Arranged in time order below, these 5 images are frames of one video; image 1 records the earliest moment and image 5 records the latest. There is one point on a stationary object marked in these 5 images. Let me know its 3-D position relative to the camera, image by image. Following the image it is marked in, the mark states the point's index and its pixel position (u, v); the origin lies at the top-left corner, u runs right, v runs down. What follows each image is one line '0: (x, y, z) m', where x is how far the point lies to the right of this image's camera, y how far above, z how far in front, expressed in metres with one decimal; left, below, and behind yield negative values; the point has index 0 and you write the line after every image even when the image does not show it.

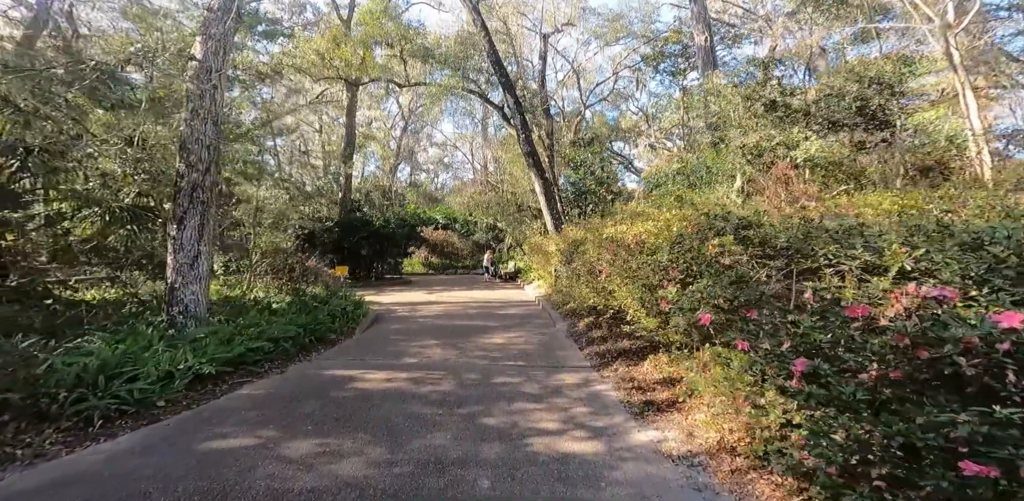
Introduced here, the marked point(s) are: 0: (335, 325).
0: (-2.7, -1.2, +8.0) m
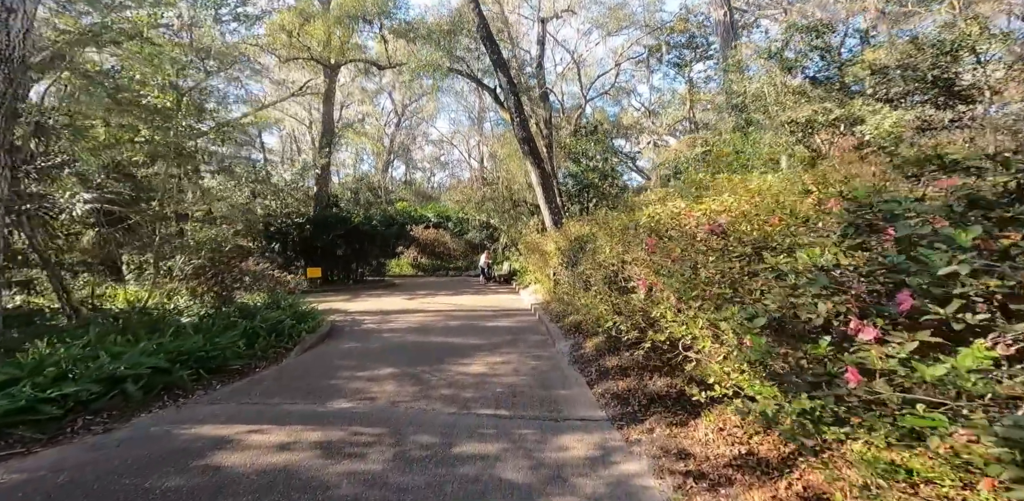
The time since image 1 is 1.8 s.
0: (-2.9, -1.1, +5.9) m
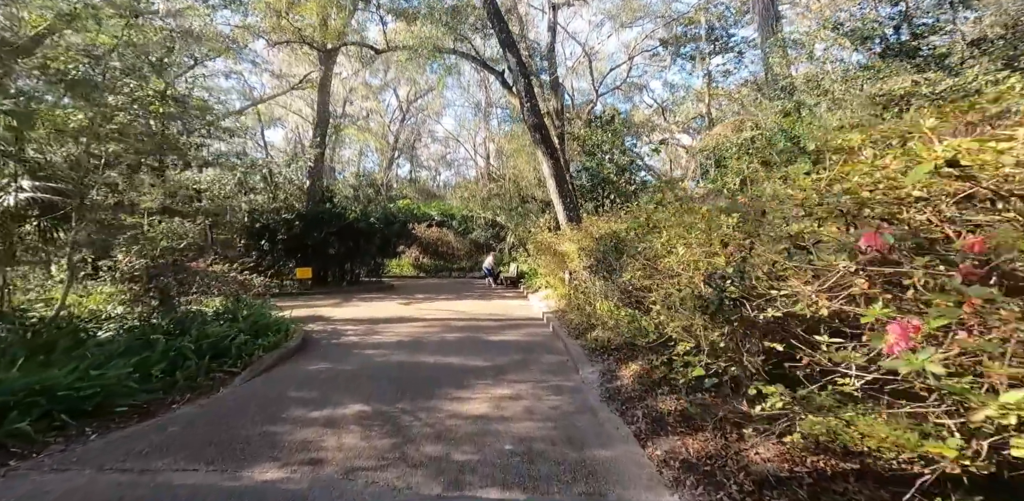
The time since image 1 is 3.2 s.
0: (-2.8, -1.1, +4.4) m
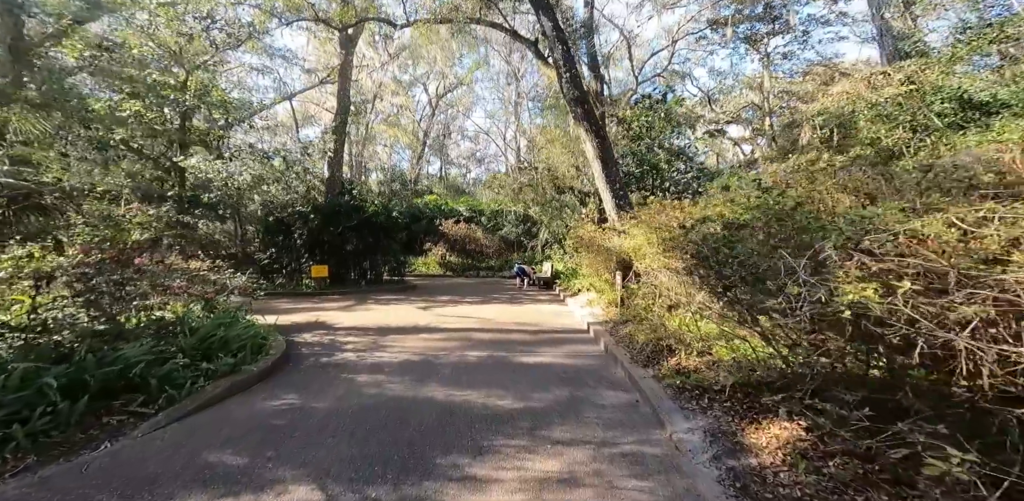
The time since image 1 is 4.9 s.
0: (-2.5, -1.0, +2.7) m
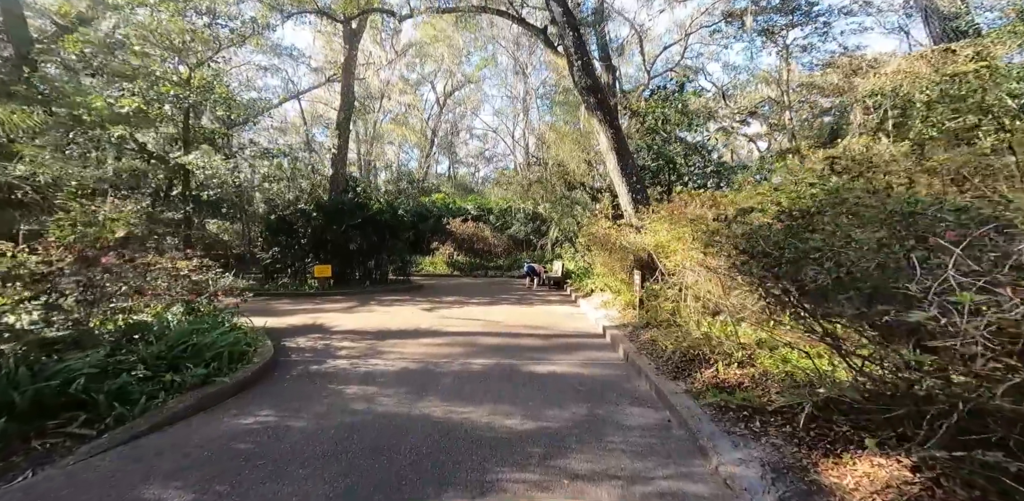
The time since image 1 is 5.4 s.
0: (-2.5, -0.9, +2.1) m
